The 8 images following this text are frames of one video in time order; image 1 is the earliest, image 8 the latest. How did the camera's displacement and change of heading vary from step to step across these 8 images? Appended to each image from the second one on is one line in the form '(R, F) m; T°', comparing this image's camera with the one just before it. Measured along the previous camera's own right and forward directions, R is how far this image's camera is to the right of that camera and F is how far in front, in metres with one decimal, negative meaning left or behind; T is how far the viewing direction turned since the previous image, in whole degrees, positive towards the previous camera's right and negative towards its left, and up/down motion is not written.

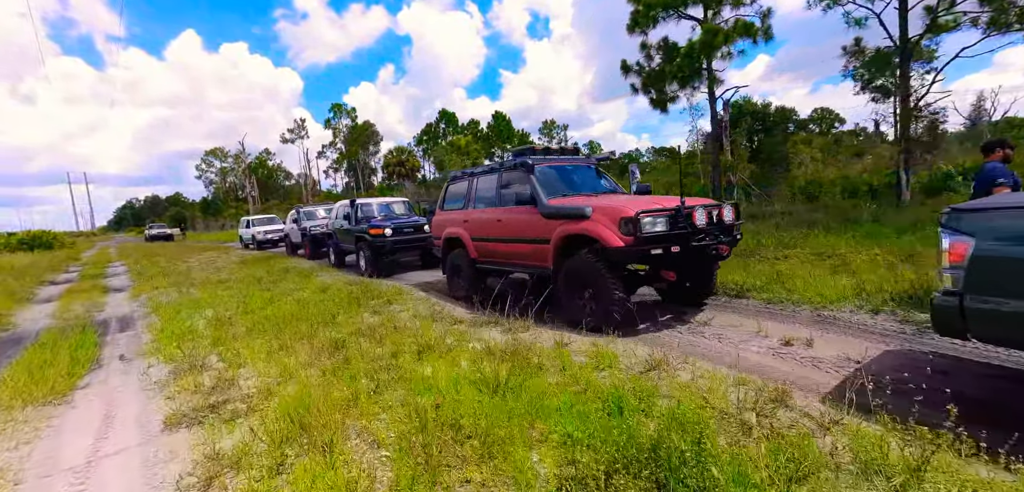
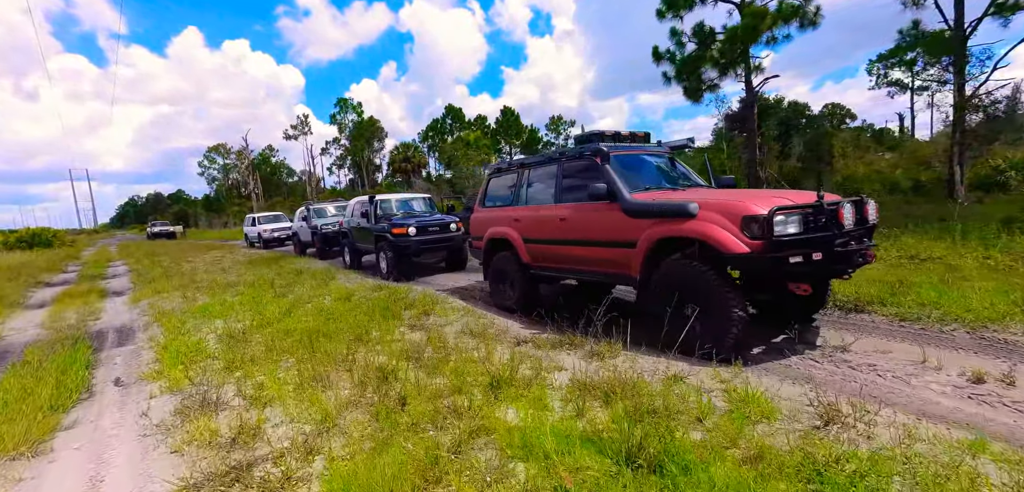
(-0.8, +1.0) m; 0°
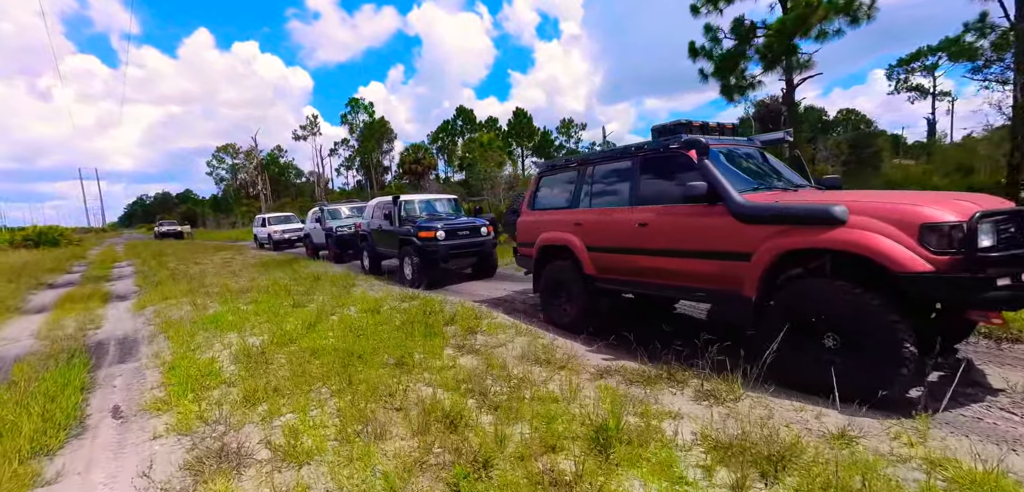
(-0.7, +0.9) m; -1°
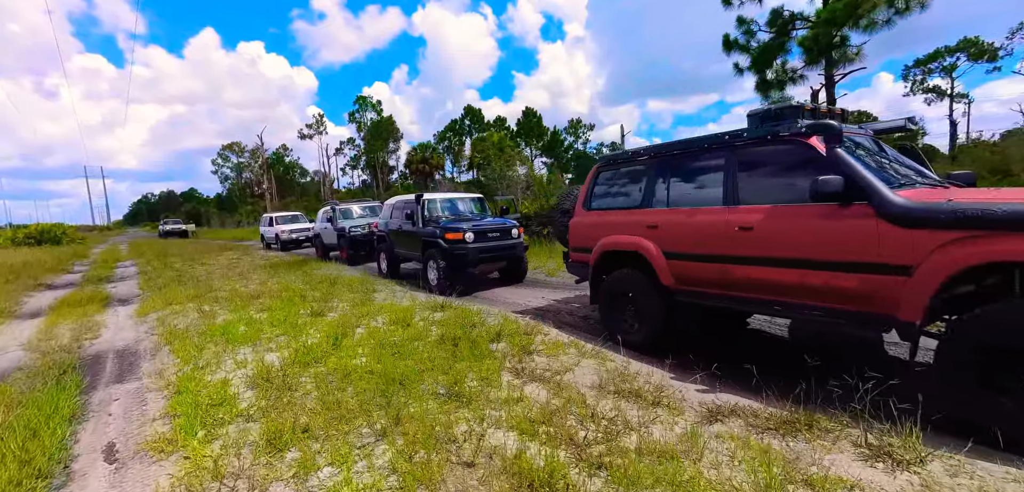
(-0.6, +0.8) m; 0°
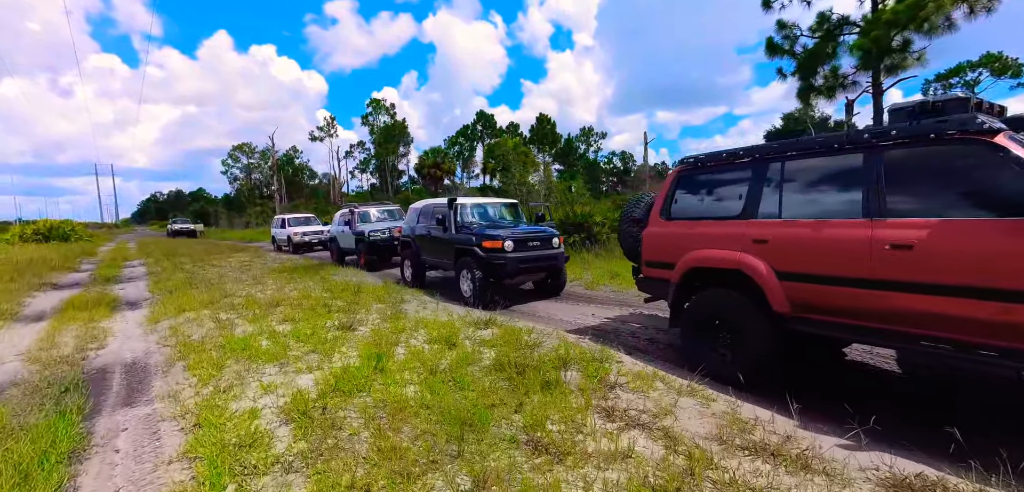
(-0.7, +0.7) m; -1°
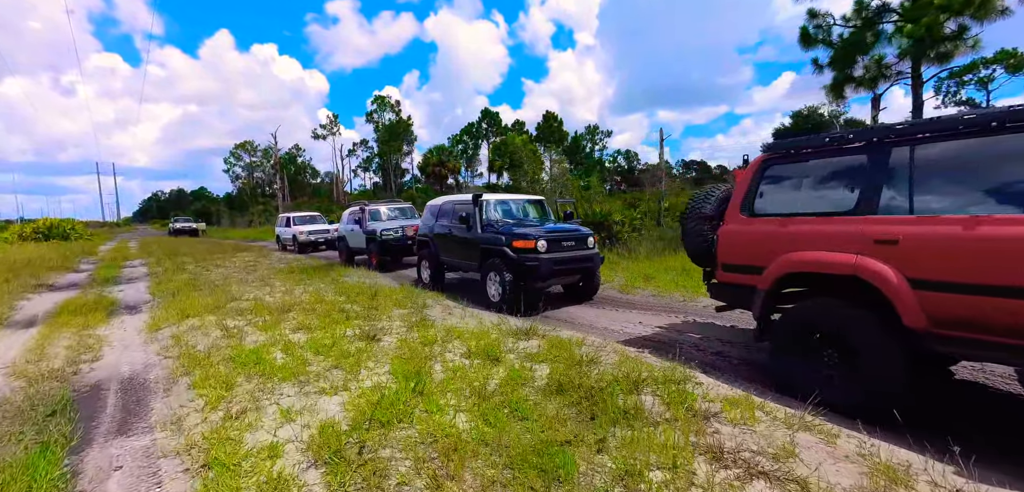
(-0.5, +0.7) m; 0°
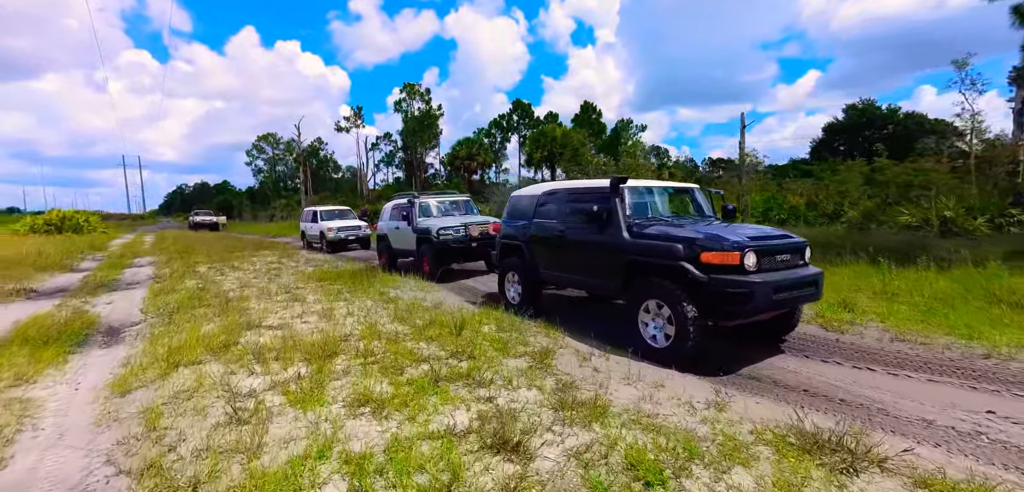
(-1.6, +2.8) m; -2°
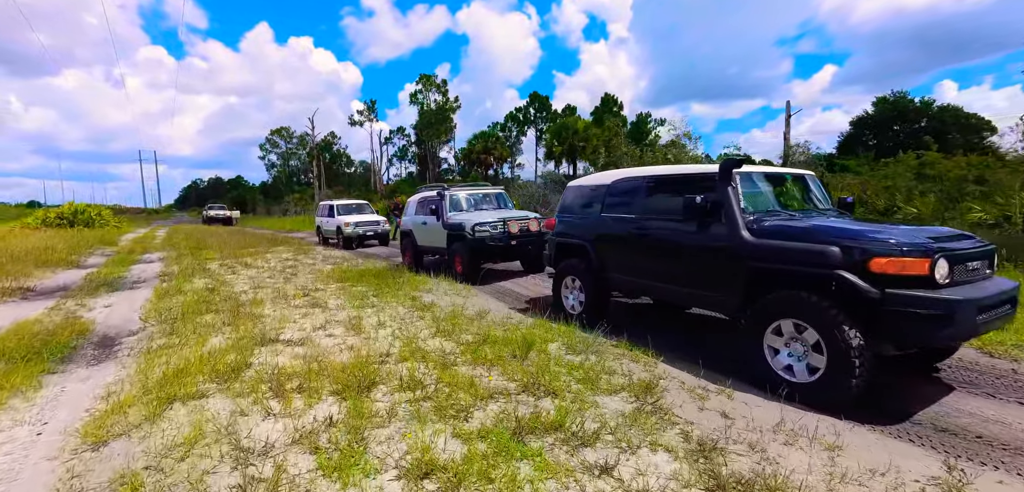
(-0.7, +1.1) m; -1°
